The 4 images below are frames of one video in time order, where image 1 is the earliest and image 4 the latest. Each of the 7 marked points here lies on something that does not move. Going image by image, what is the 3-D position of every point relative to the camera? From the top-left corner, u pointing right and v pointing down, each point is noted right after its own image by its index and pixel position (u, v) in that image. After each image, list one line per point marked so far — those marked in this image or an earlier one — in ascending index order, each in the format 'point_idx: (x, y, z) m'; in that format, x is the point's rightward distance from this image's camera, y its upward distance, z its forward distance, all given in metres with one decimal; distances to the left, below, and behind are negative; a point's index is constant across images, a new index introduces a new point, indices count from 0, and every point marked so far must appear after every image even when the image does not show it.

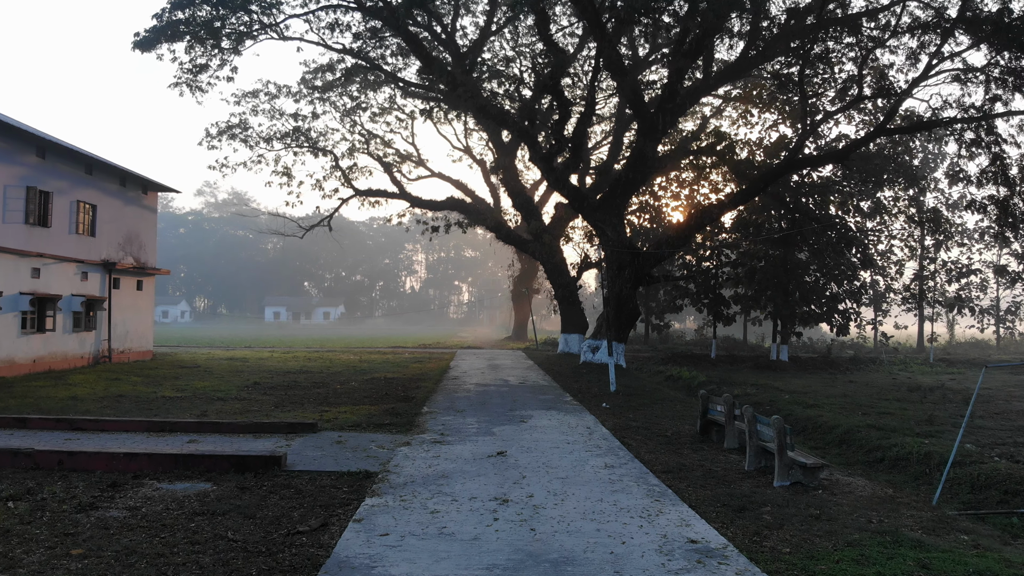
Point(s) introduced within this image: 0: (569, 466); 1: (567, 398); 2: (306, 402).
0: (+0.6, -1.7, +6.4) m
1: (+0.9, -1.8, +11.2) m
2: (-3.3, -1.9, +11.0) m
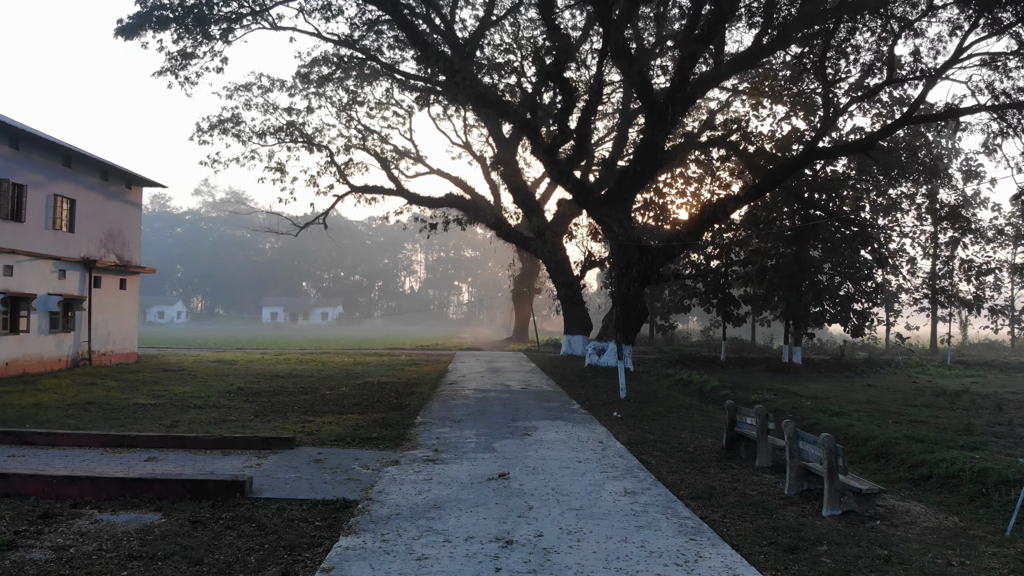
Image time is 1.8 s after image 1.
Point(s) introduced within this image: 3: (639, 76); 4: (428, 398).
0: (+0.6, -1.6, +5.5) m
1: (+0.9, -1.8, +10.3) m
2: (-3.3, -1.8, +10.1) m
3: (+3.2, +5.4, +17.2) m
4: (-1.4, -1.8, +11.3) m
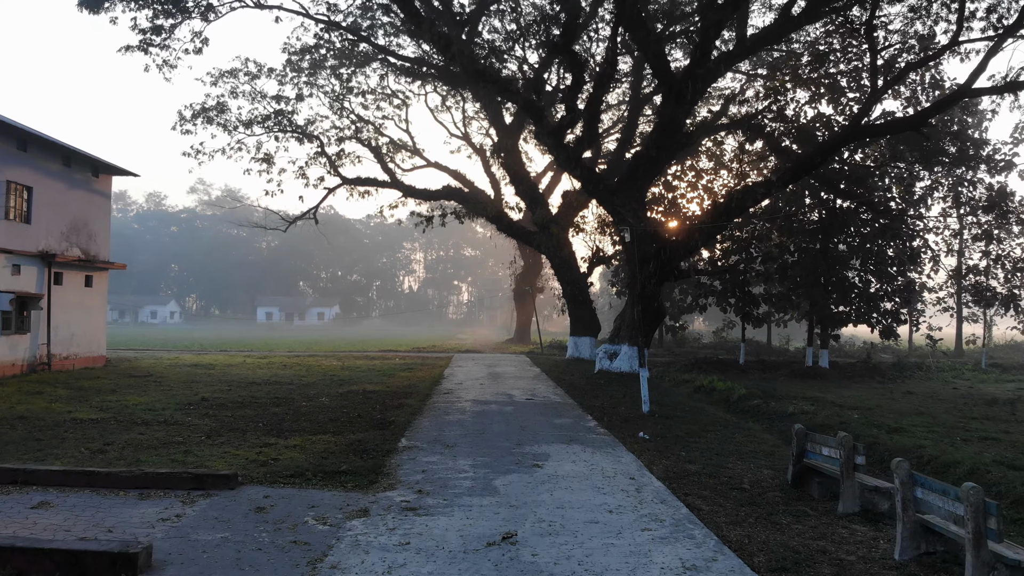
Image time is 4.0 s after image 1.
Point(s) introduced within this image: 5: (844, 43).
0: (+0.6, -1.6, +3.8) m
1: (+1.0, -1.7, +8.6) m
2: (-3.2, -1.8, +8.5) m
3: (+3.3, +5.4, +15.5) m
4: (-1.3, -1.8, +9.7) m
5: (+9.1, +6.7, +18.8) m
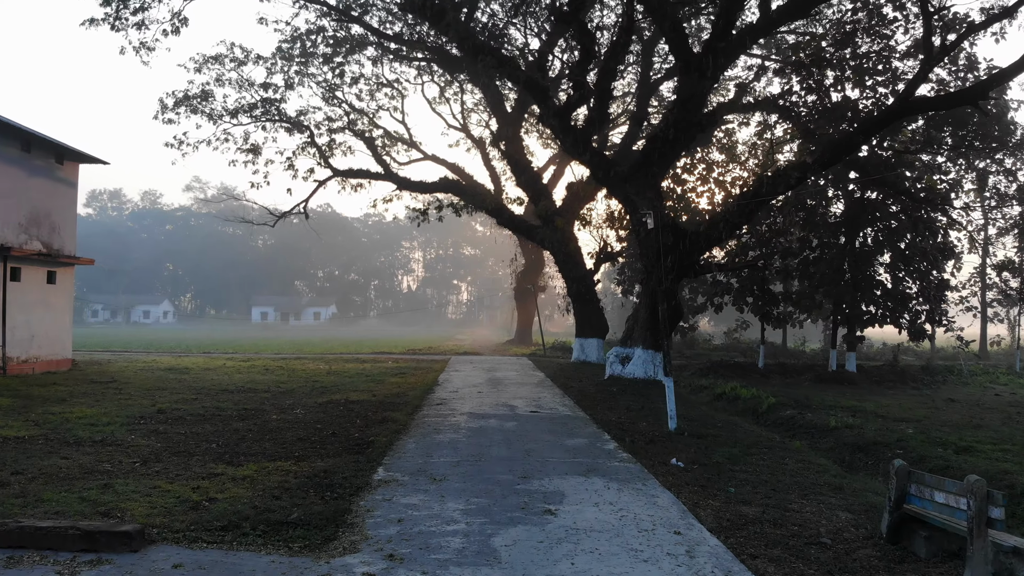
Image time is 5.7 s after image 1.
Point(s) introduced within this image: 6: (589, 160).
0: (+0.7, -1.5, +2.3) m
1: (+1.0, -1.7, +7.2) m
2: (-3.2, -1.7, +7.0) m
3: (+3.3, +5.5, +14.1) m
4: (-1.3, -1.7, +8.2) m
5: (+9.2, +6.8, +17.3) m
6: (+1.8, +3.1, +16.3) m
